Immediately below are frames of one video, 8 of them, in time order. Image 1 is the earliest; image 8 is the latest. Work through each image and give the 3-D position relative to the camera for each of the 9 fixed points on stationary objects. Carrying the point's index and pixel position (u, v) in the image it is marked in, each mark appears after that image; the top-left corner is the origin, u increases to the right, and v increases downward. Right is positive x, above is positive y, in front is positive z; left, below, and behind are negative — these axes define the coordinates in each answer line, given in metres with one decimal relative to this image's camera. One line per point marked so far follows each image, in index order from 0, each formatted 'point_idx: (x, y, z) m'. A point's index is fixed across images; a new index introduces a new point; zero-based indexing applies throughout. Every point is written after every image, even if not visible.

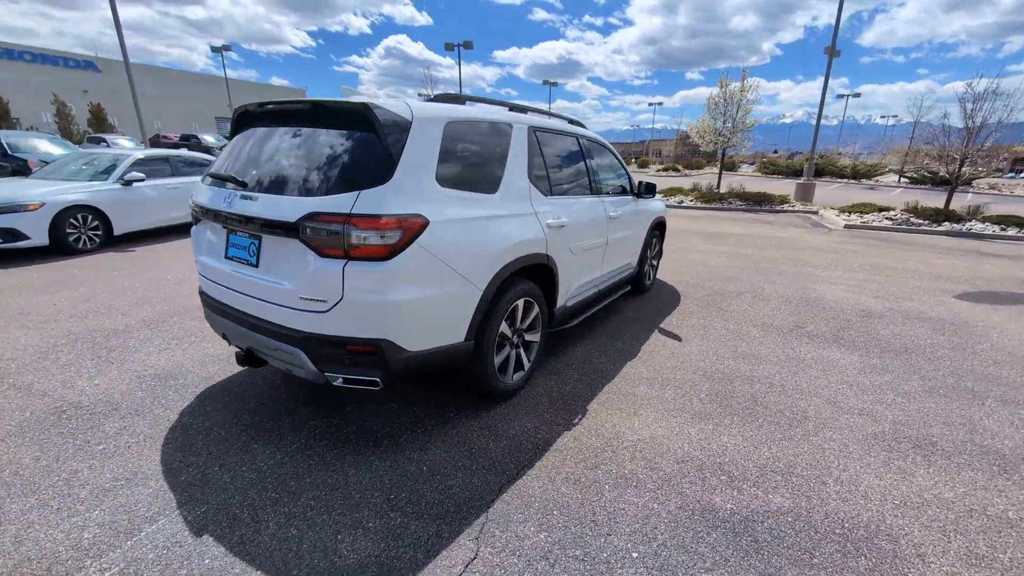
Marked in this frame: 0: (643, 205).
0: (+1.7, +1.0, +5.5) m
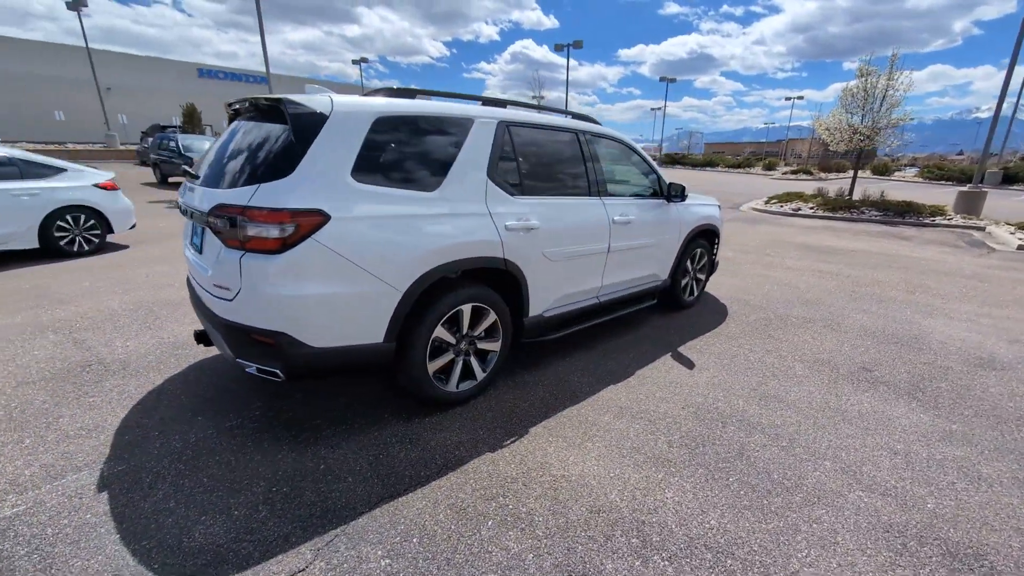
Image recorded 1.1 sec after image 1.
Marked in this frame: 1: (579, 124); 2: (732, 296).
0: (+1.9, +0.9, +4.8) m
1: (+0.8, +1.5, +4.1) m
2: (+3.1, -0.1, +6.2) m
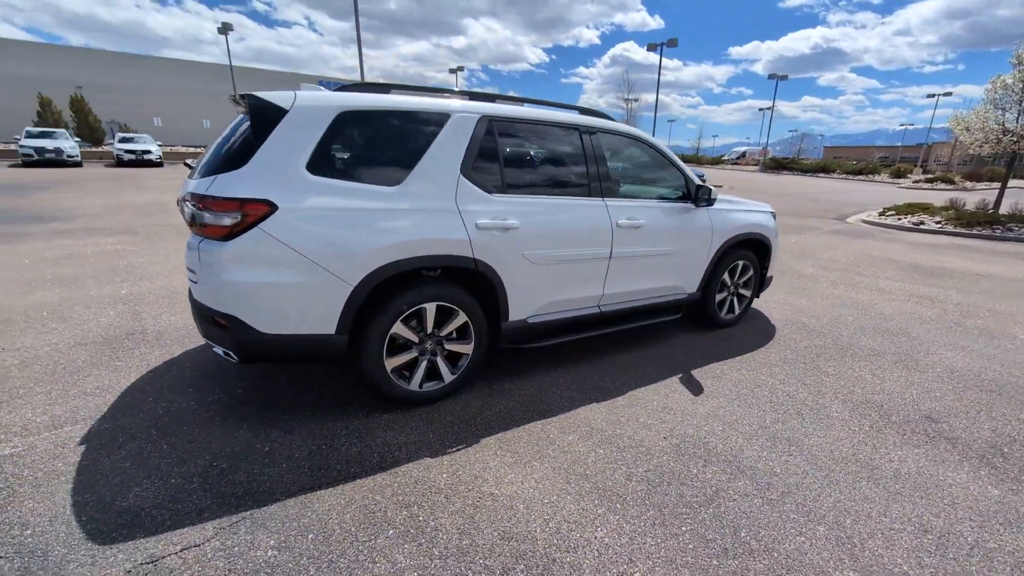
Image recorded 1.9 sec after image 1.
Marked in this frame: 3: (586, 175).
0: (+2.0, +0.7, +4.3) m
1: (+0.9, +1.4, +3.8) m
2: (+3.4, -0.4, +5.4) m
3: (+0.6, +0.9, +3.6) m
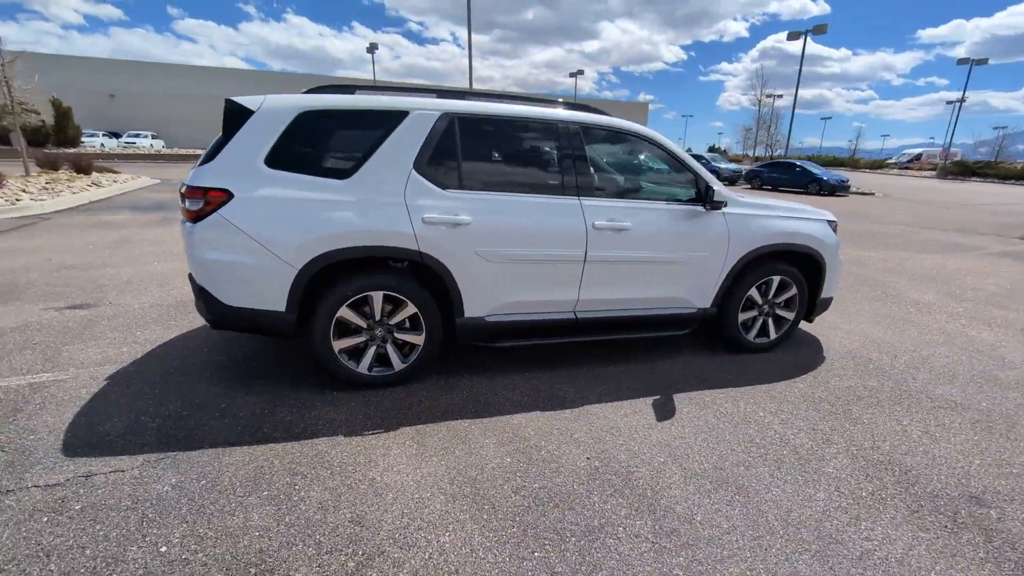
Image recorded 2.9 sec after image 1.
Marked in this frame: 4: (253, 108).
0: (+1.9, +0.6, +3.7) m
1: (+0.7, +1.4, +3.6) m
2: (+3.4, -0.6, +4.4) m
3: (+0.4, +0.9, +3.4) m
4: (-1.7, +1.2, +2.9) m
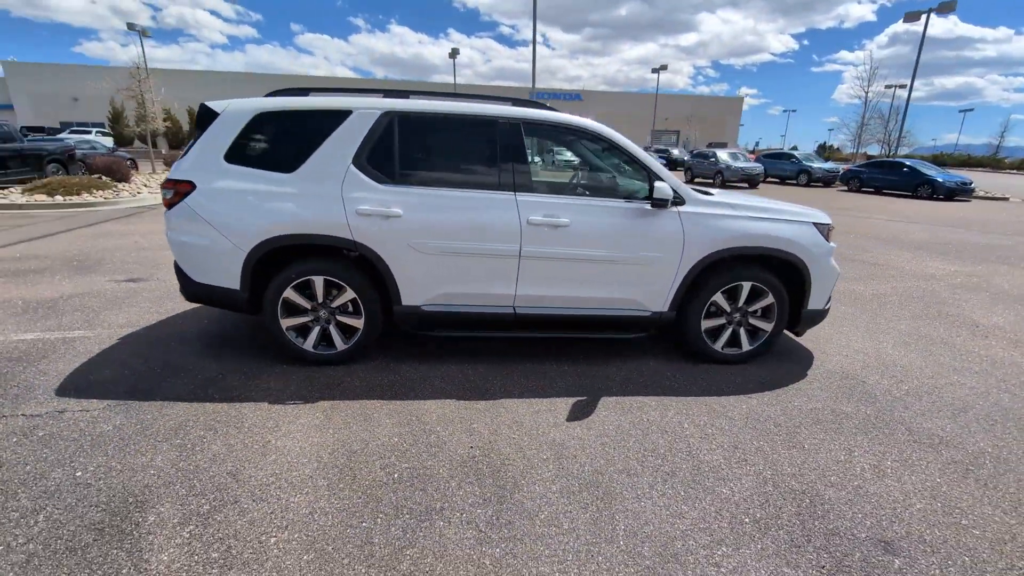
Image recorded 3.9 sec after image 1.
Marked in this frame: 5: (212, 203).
0: (+1.4, +0.5, +3.5) m
1: (+0.3, +1.4, +3.6) m
2: (+3.0, -0.7, +3.9) m
3: (-0.1, +1.0, +3.5) m
4: (-2.3, +1.4, +3.4) m
5: (-2.3, +0.6, +3.3) m
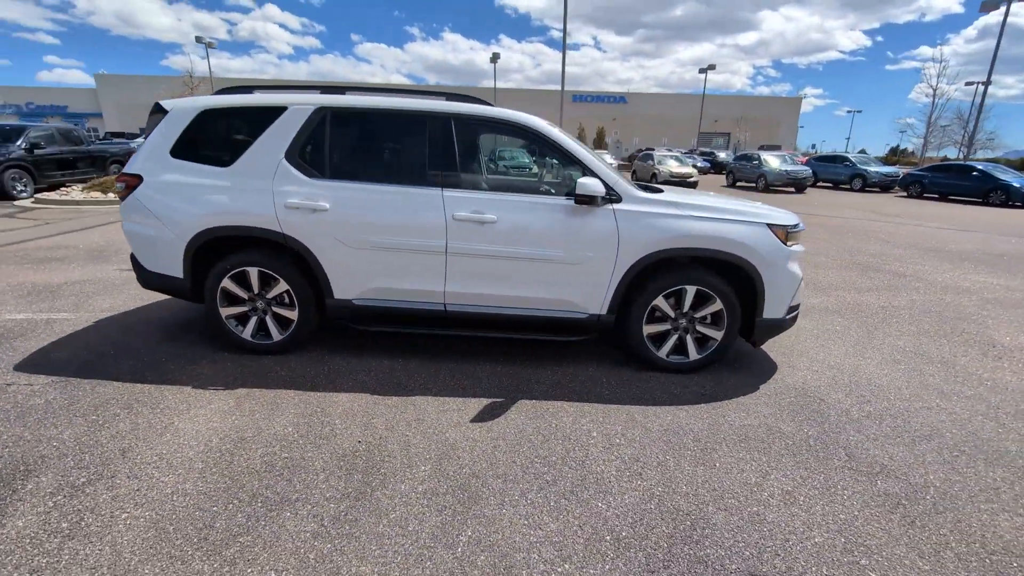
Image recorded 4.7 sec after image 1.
0: (+0.9, +0.5, +3.3) m
1: (-0.2, +1.4, +3.5) m
2: (+2.4, -0.8, +3.5) m
3: (-0.6, +1.0, +3.4) m
4: (-2.8, +1.5, +3.5) m
5: (-2.8, +0.7, +3.5) m
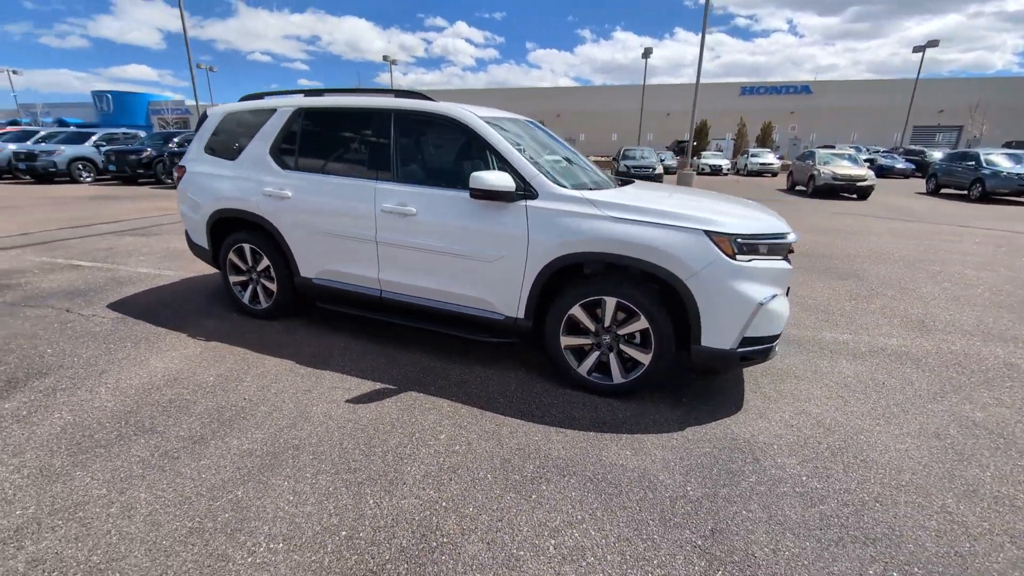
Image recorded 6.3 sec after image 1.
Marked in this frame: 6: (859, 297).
0: (+0.2, +0.5, +3.1) m
1: (-0.7, +1.5, +3.6) m
2: (+1.6, -1.0, +2.8) m
3: (-1.2, +1.1, +3.6) m
4: (-3.1, +1.8, +4.5) m
5: (-3.2, +1.1, +4.4) m
6: (+4.5, -0.1, +5.6) m
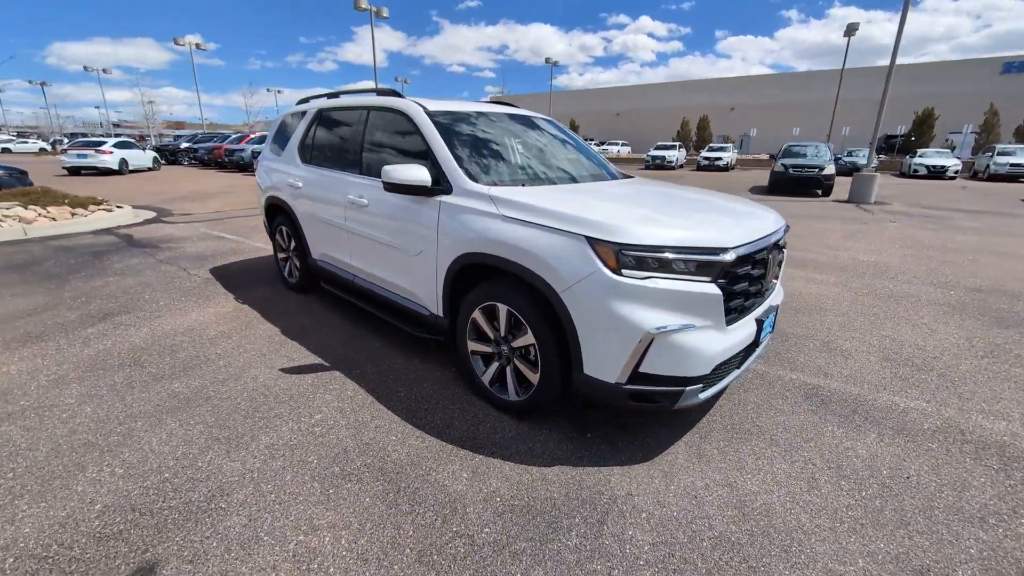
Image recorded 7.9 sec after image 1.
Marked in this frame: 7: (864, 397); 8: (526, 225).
0: (-0.4, +0.5, +3.0) m
1: (-1.0, +1.6, +3.7) m
2: (+0.6, -1.1, +2.2) m
3: (-1.4, +1.2, +3.9) m
4: (-2.9, +2.1, +5.4) m
5: (-3.1, +1.4, +5.4) m
6: (+4.4, -0.6, +3.9) m
7: (+2.6, -0.8, +3.2) m
8: (+0.1, +0.4, +2.5) m
